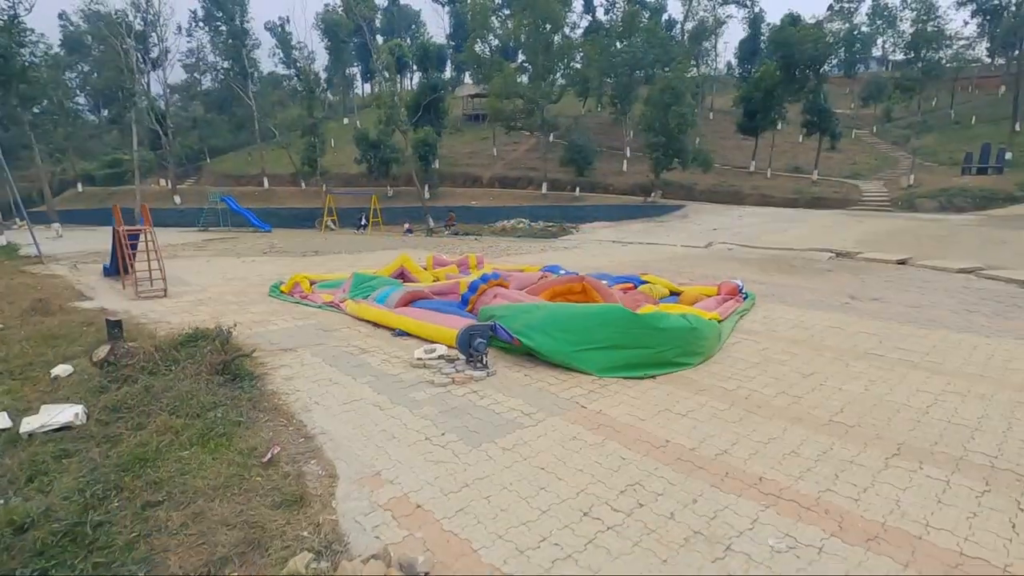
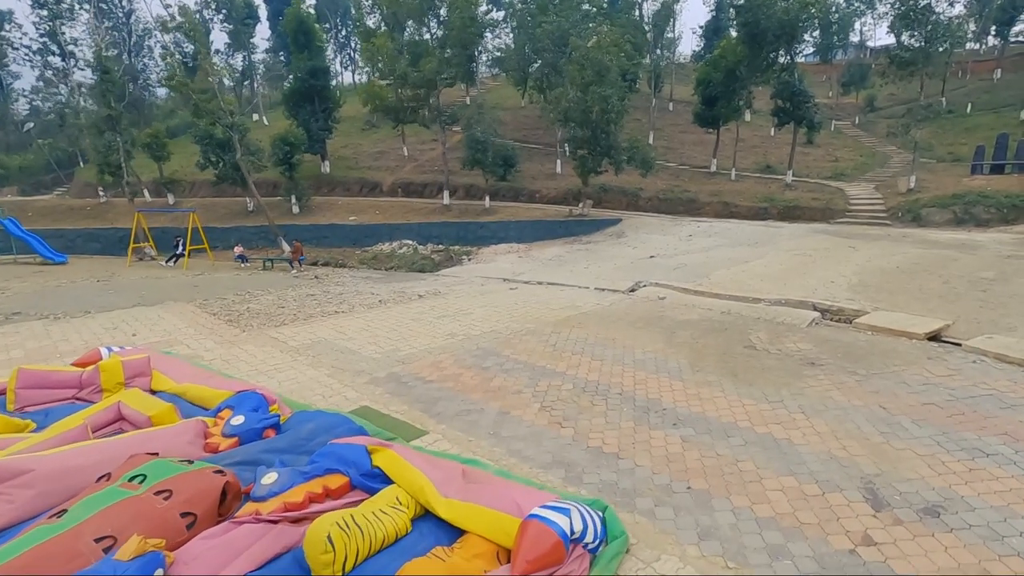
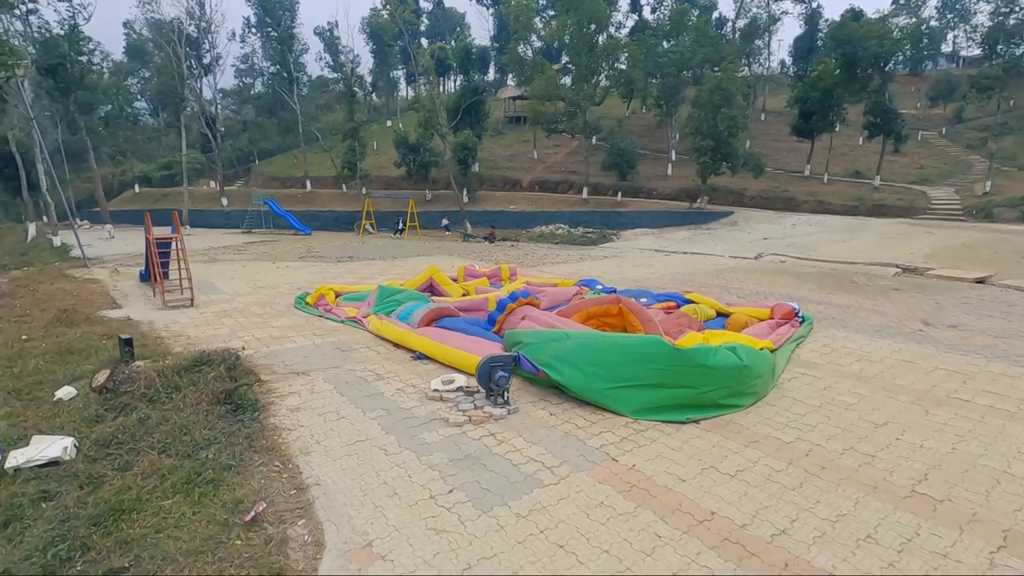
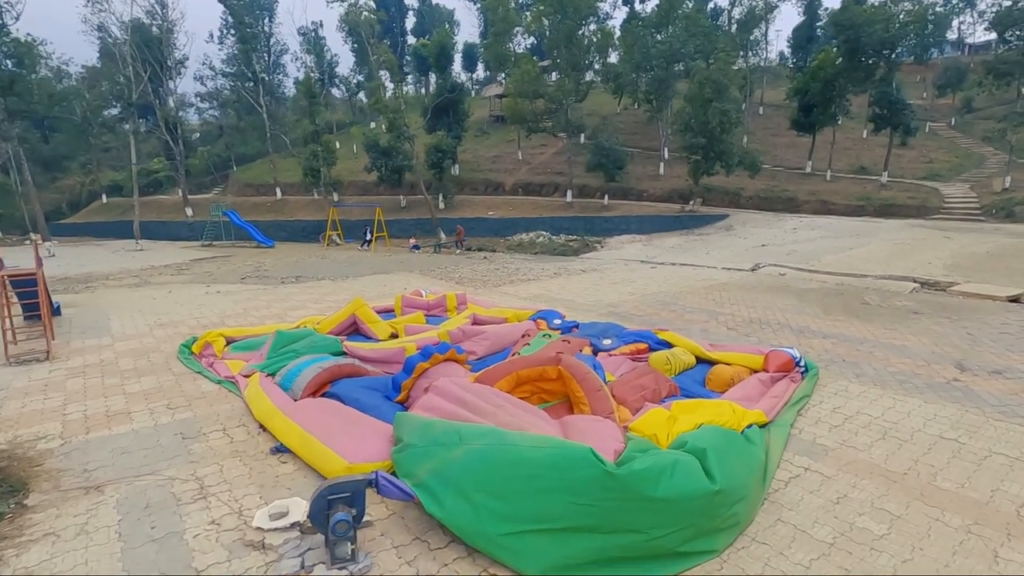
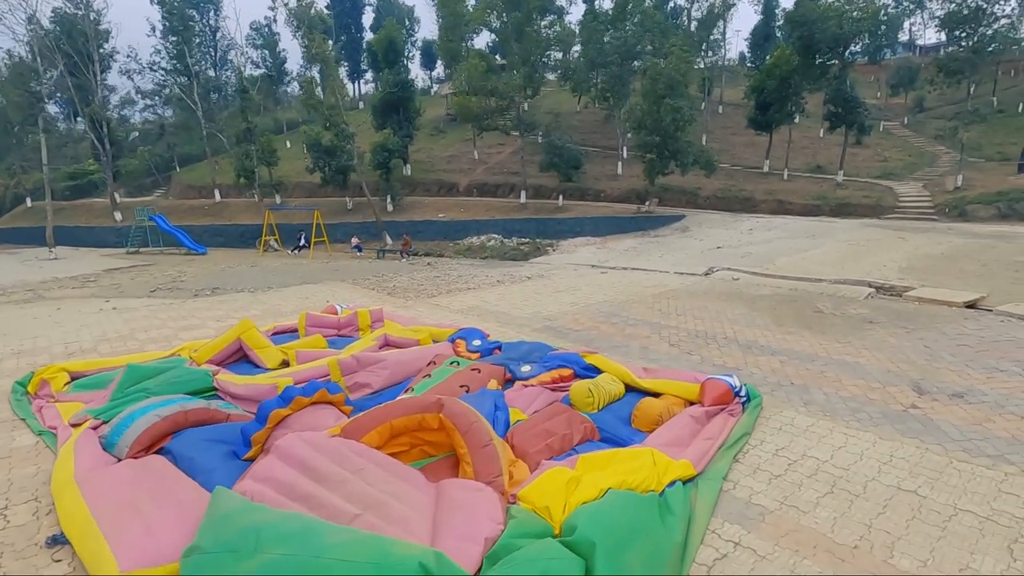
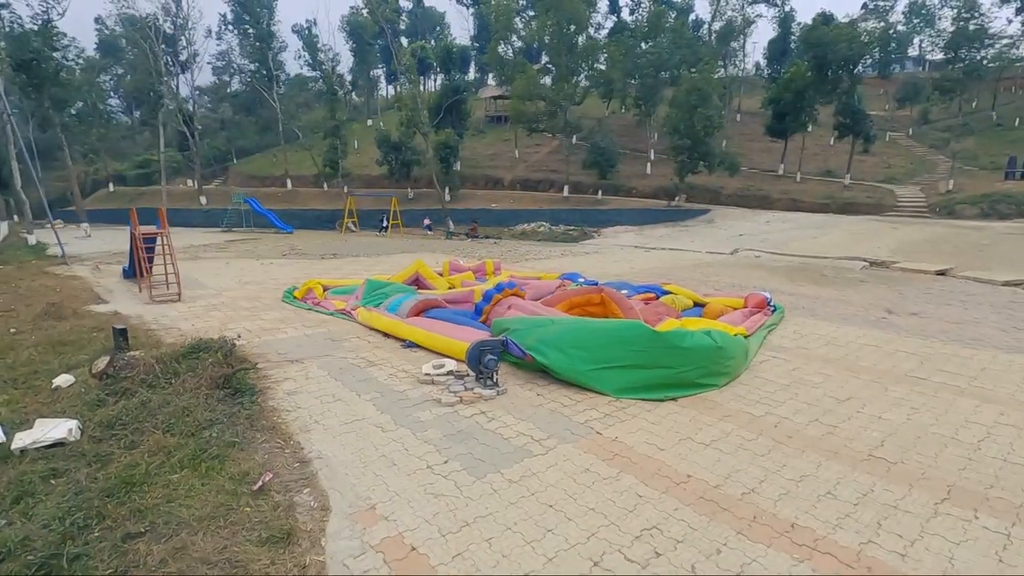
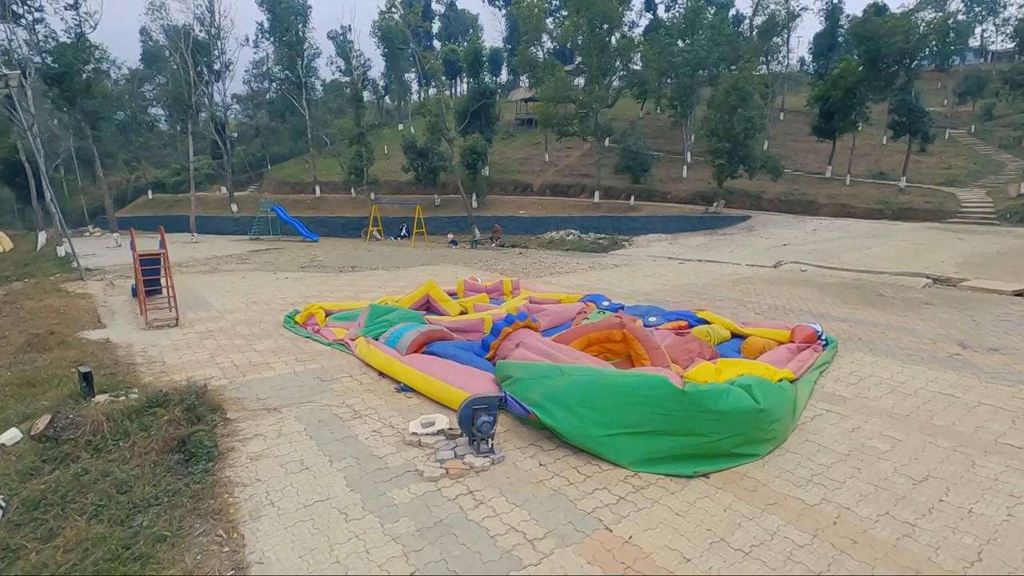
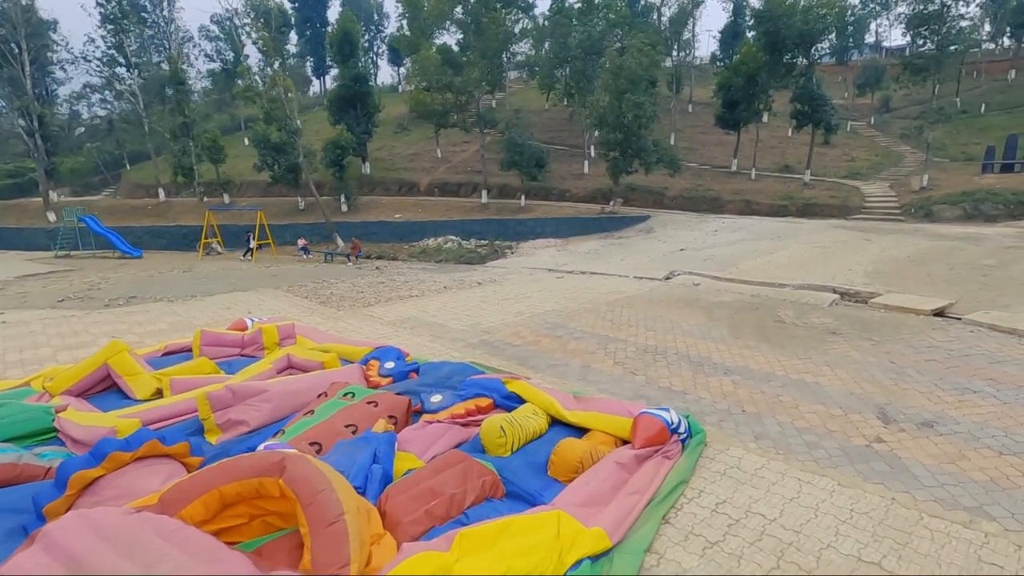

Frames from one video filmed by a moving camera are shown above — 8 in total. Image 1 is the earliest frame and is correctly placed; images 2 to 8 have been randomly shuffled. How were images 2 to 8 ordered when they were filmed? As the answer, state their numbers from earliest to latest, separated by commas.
6, 3, 7, 4, 5, 8, 2
